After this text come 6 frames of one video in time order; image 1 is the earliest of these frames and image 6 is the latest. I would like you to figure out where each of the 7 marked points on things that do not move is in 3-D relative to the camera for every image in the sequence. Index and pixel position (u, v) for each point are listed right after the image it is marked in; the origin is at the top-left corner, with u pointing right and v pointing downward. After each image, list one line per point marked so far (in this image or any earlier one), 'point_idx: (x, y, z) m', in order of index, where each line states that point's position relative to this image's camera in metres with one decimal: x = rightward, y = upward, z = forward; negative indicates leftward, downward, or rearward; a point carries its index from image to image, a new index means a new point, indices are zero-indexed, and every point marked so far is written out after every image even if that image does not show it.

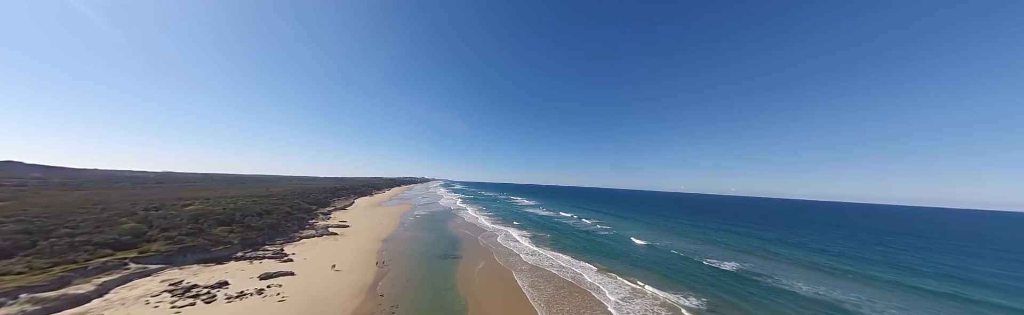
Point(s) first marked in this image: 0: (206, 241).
0: (-17.8, -4.8, +12.6) m
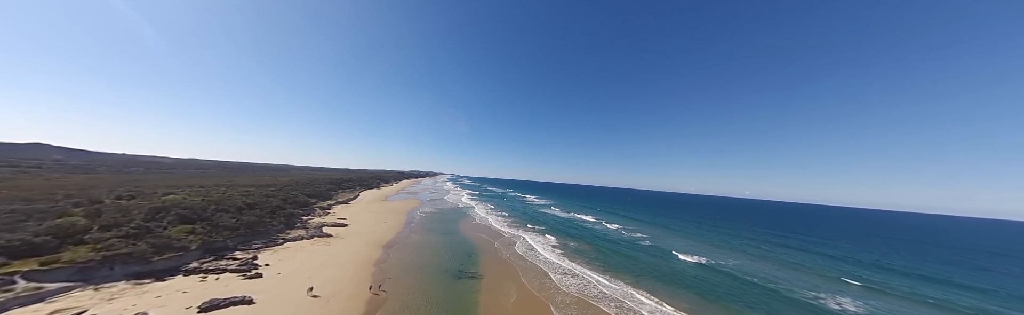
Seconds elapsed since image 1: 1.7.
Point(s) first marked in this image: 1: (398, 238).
0: (-16.0, -3.9, +9.6) m
1: (-9.2, -6.4, +17.4) m
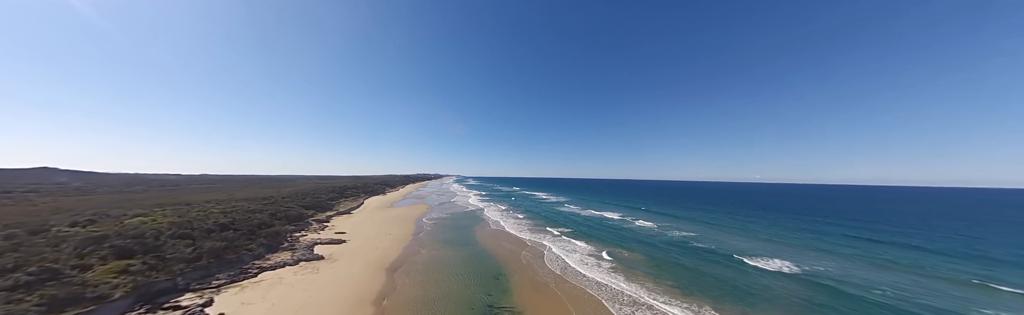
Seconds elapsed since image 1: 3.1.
0: (-14.2, -4.4, +6.6) m
1: (-7.1, -6.4, +14.3) m
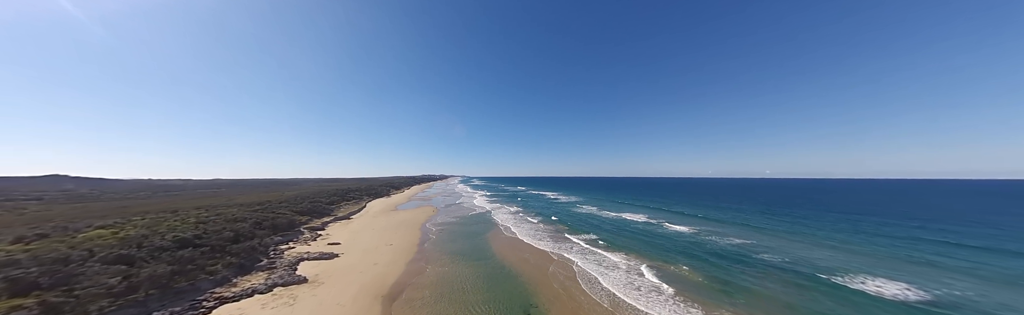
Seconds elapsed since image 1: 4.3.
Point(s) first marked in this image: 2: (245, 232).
0: (-12.9, -4.3, +4.0) m
1: (-5.6, -6.2, +11.6) m
2: (-17.6, -4.9, +14.3) m
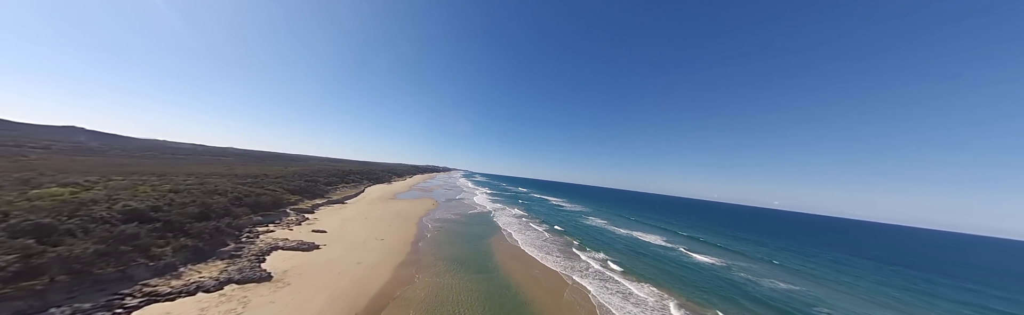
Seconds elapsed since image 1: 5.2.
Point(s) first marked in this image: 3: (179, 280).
0: (-12.5, -2.8, +2.2) m
1: (-5.3, -5.5, +9.6) m
2: (-17.0, -2.9, +12.6) m
3: (-11.5, -4.2, +7.5) m
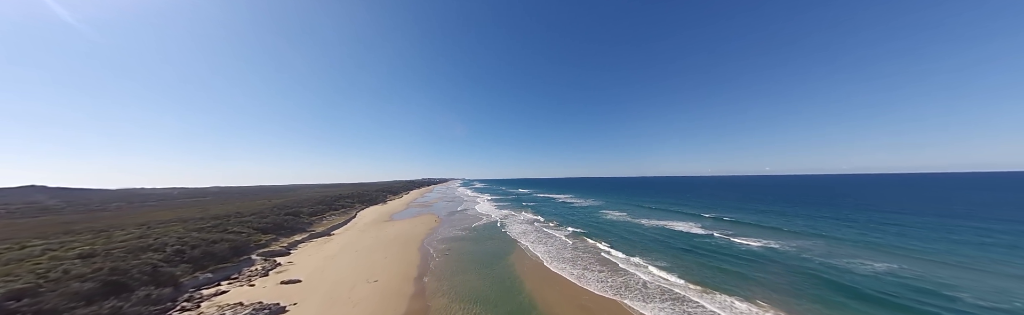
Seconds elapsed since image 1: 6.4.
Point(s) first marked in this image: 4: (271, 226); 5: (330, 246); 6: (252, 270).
0: (-10.9, -4.1, -1.1) m
1: (-3.6, -5.9, +6.4) m
2: (-15.6, -4.9, +9.1) m
3: (-9.9, -5.4, +4.2) m
4: (-21.1, -6.0, +18.9) m
5: (-14.3, -7.0, +17.4) m
6: (-14.4, -6.2, +12.1) m
